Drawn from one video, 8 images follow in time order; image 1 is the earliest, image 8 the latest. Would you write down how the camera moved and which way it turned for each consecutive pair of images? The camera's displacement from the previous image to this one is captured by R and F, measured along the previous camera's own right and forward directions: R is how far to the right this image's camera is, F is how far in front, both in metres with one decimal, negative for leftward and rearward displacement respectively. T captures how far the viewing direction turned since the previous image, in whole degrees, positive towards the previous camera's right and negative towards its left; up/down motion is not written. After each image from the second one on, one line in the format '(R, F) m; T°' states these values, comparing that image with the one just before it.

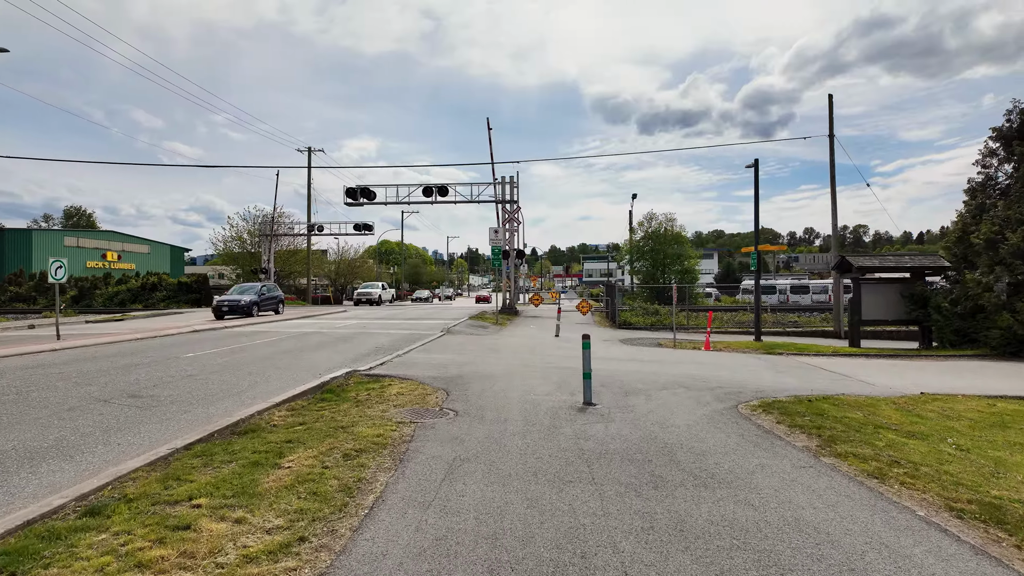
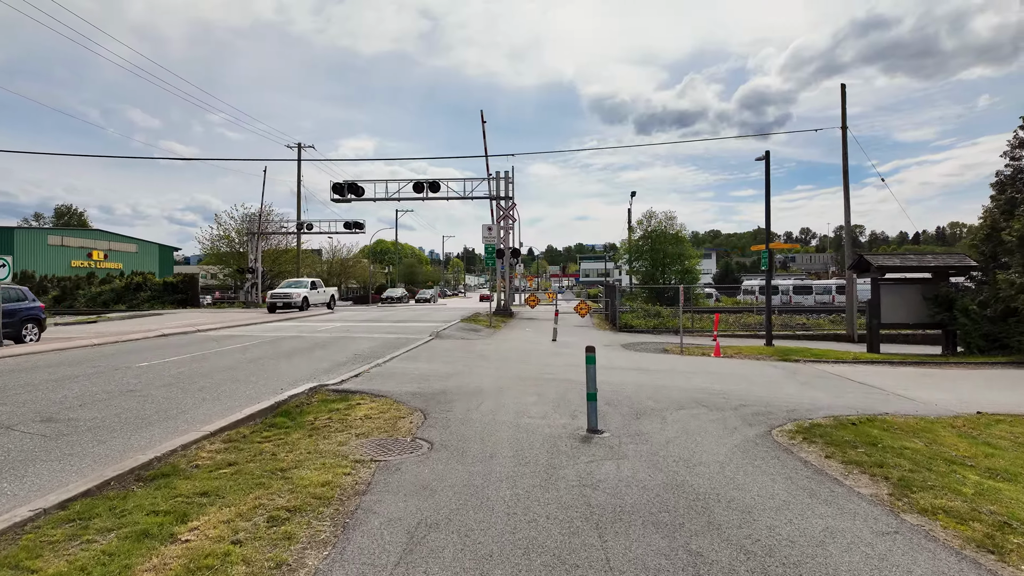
(+0.1, +1.4) m; 0°
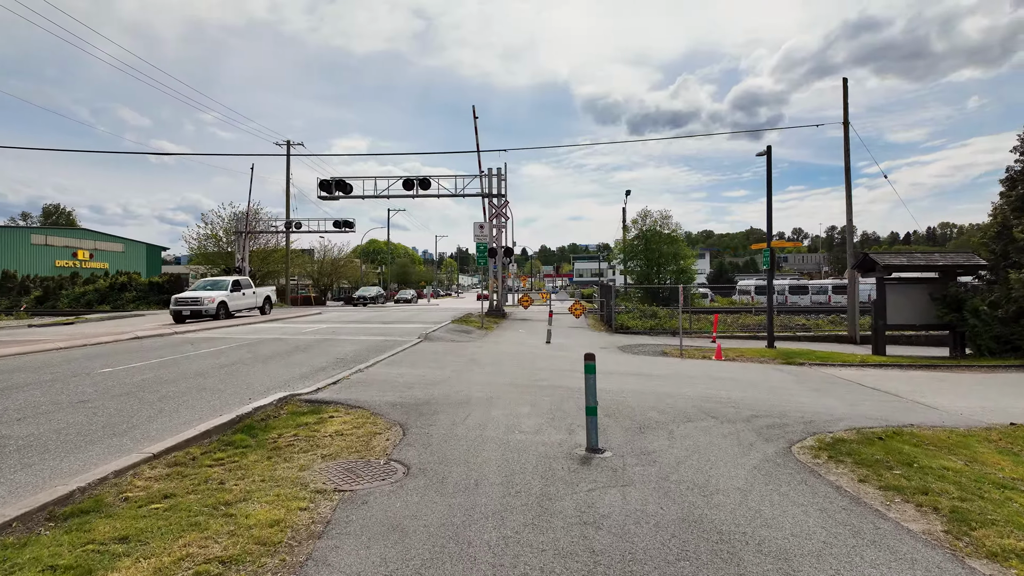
(0.0, +0.8) m; +1°
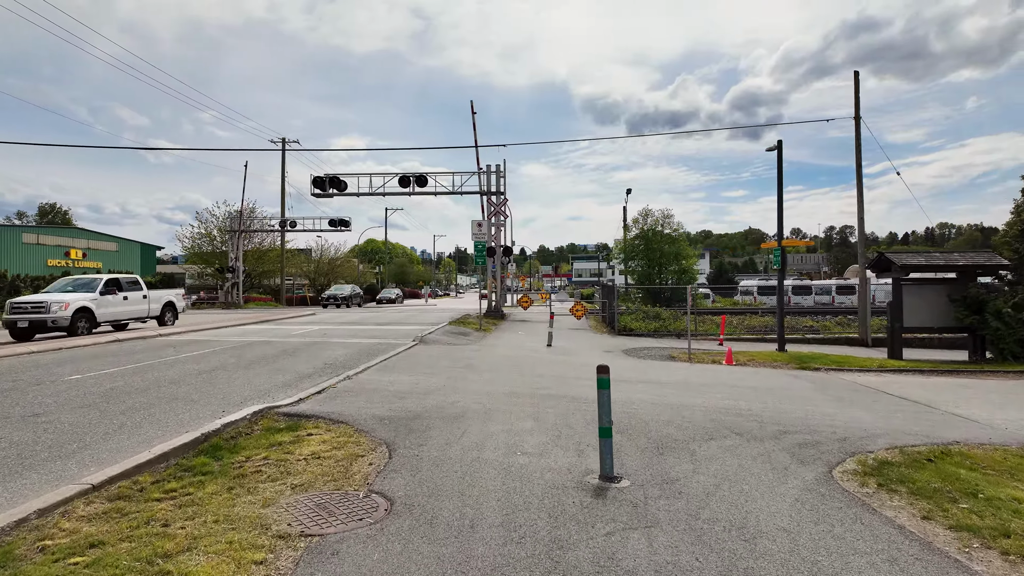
(0.0, +0.8) m; 0°
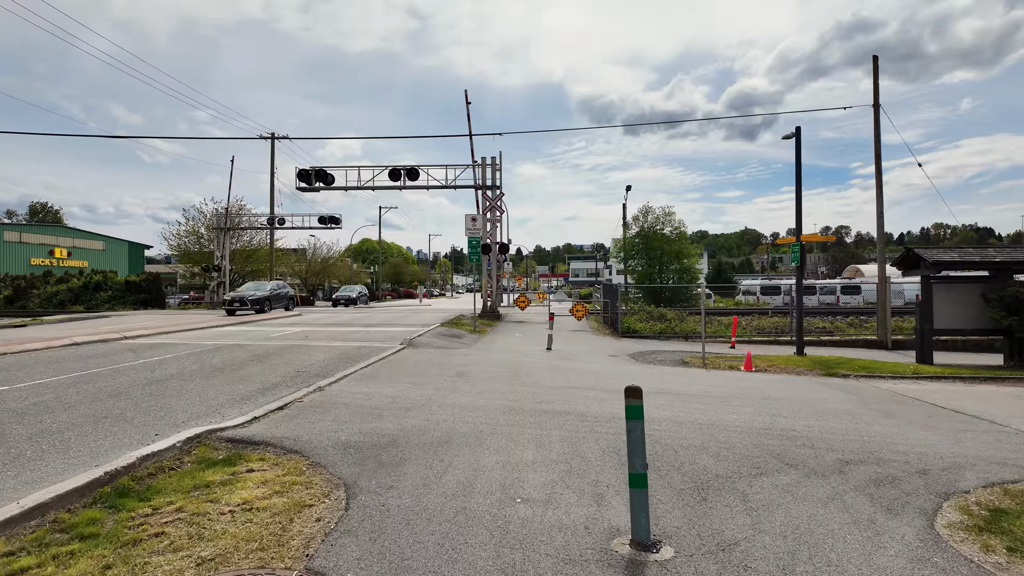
(0.0, +1.4) m; 0°
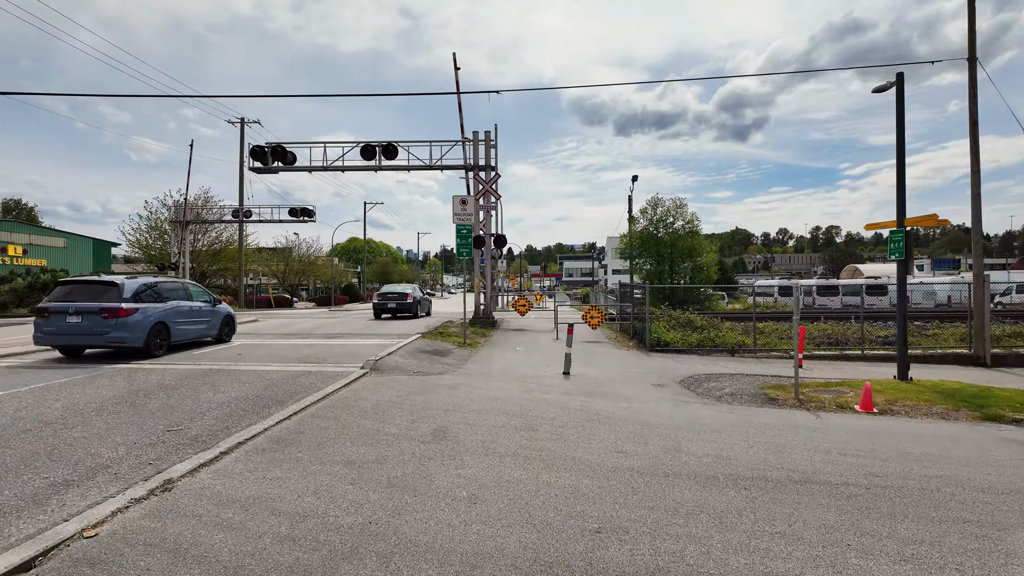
(-0.2, +4.3) m; +1°
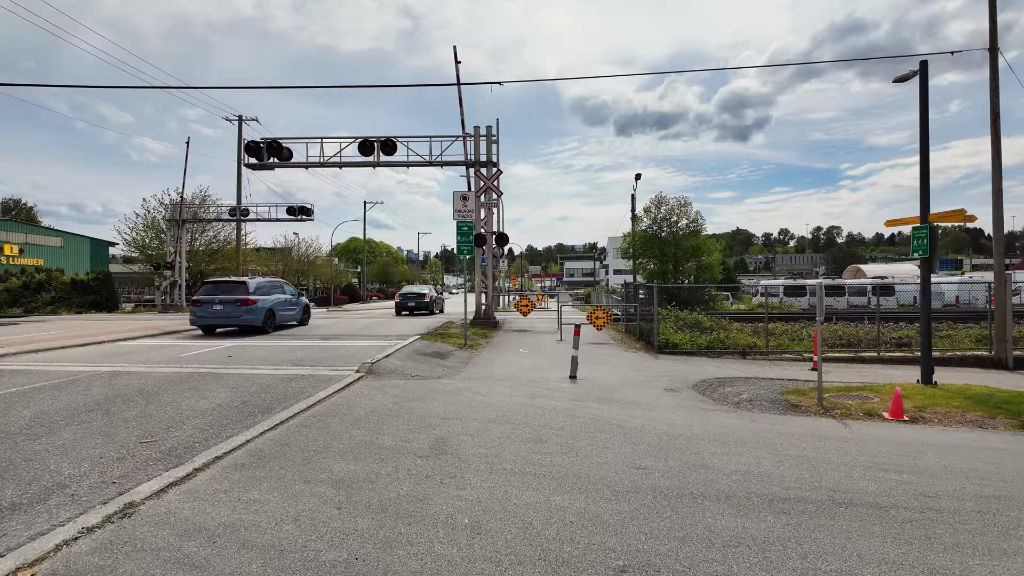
(-0.1, +0.6) m; 0°
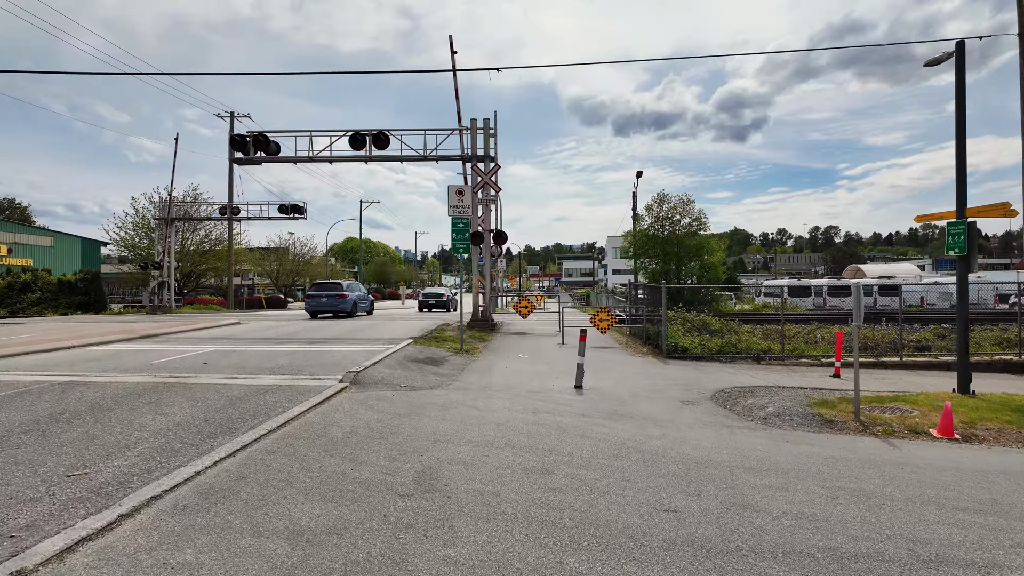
(0.0, +1.0) m; 0°
